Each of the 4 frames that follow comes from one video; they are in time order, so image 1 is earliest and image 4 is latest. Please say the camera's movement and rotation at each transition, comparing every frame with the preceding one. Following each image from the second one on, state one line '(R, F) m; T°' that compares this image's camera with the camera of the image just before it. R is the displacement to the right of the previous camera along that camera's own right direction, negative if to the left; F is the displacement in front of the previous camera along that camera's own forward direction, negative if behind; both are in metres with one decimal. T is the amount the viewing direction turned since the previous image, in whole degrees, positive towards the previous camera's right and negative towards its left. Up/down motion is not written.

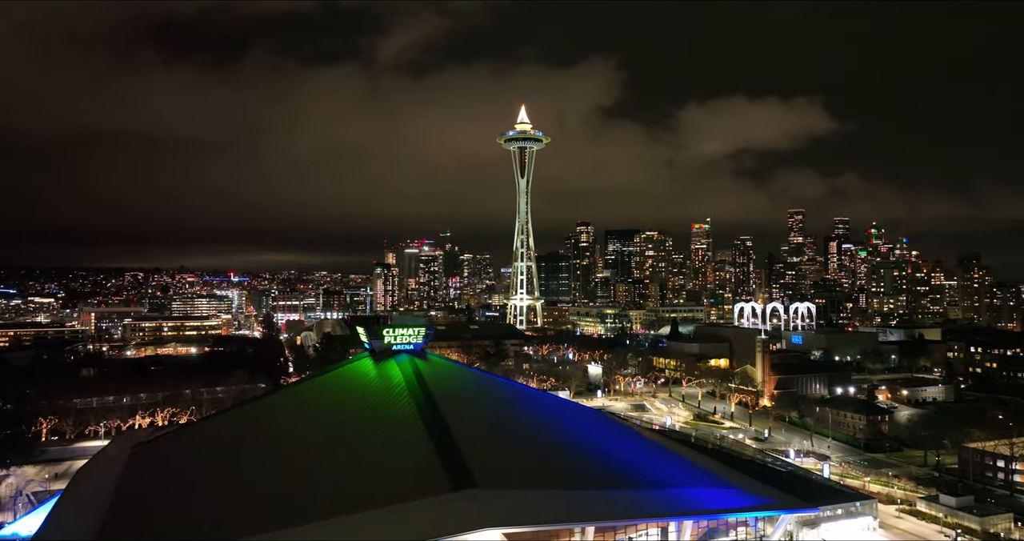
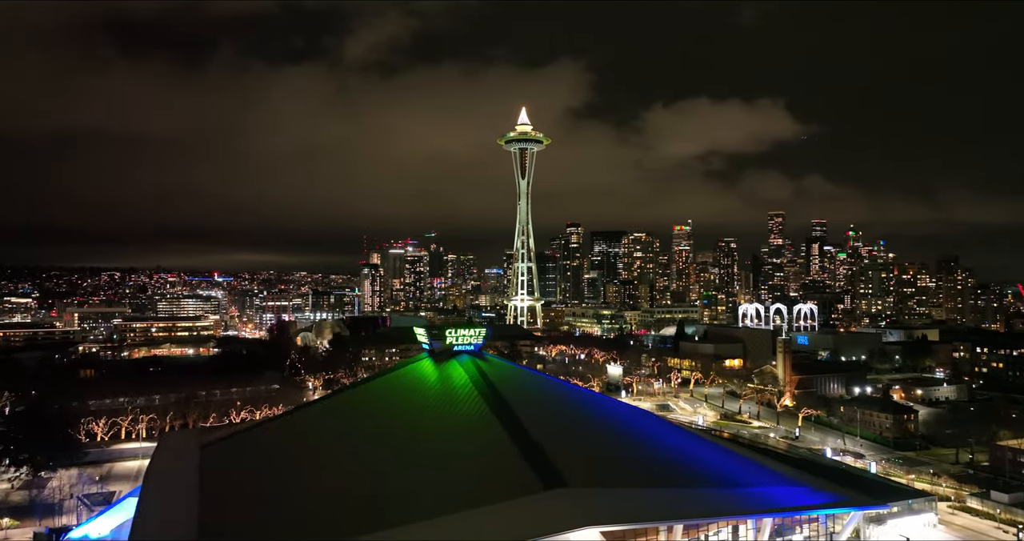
(-3.1, -0.1) m; +2°
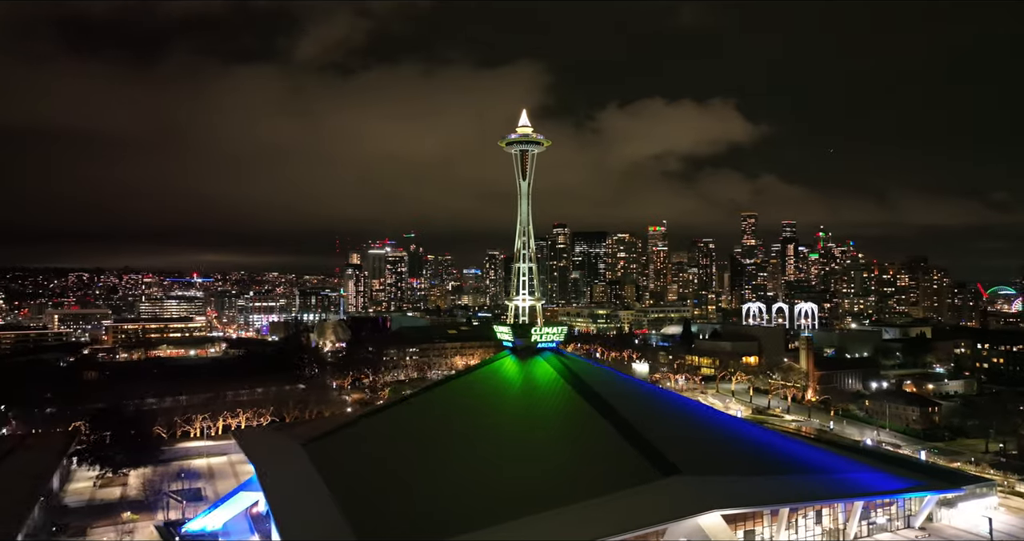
(-4.3, -0.9) m; +2°
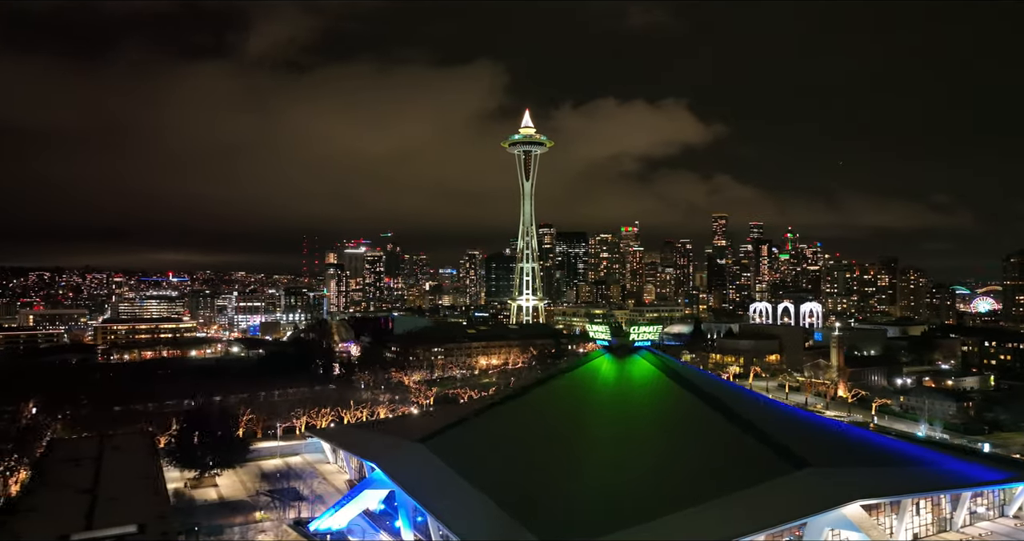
(-5.2, -0.3) m; +3°
